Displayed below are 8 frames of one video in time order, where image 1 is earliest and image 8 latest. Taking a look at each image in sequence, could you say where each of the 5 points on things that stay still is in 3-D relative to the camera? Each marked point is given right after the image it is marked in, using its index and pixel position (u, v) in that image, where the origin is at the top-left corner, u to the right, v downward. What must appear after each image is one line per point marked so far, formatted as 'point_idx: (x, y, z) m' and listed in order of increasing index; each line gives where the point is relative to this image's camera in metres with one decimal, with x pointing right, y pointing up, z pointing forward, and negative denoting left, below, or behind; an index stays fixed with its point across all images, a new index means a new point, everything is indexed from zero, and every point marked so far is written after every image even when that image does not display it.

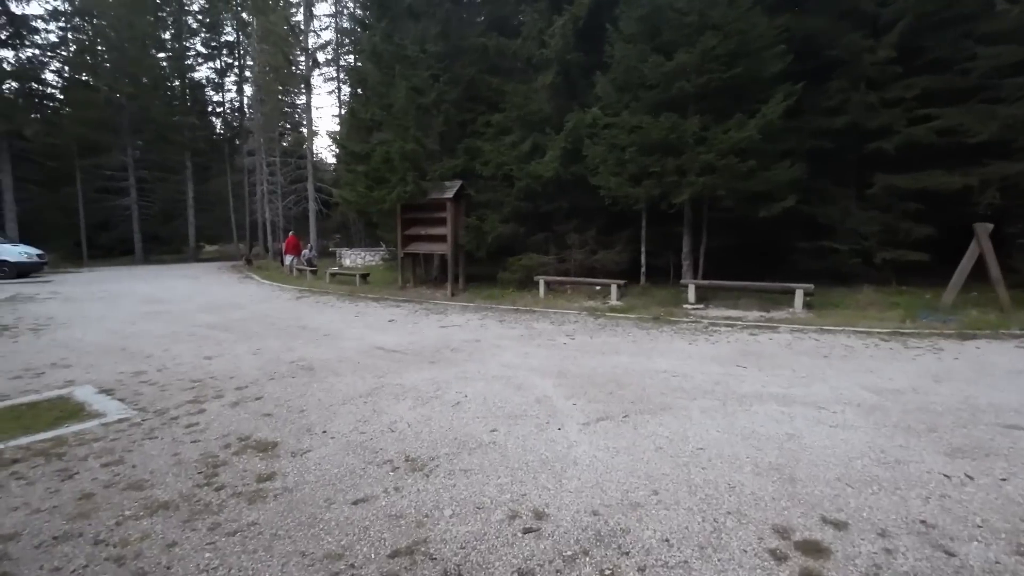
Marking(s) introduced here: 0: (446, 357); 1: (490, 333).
0: (-1.0, -1.1, +7.8) m
1: (-0.4, -0.9, +9.6) m
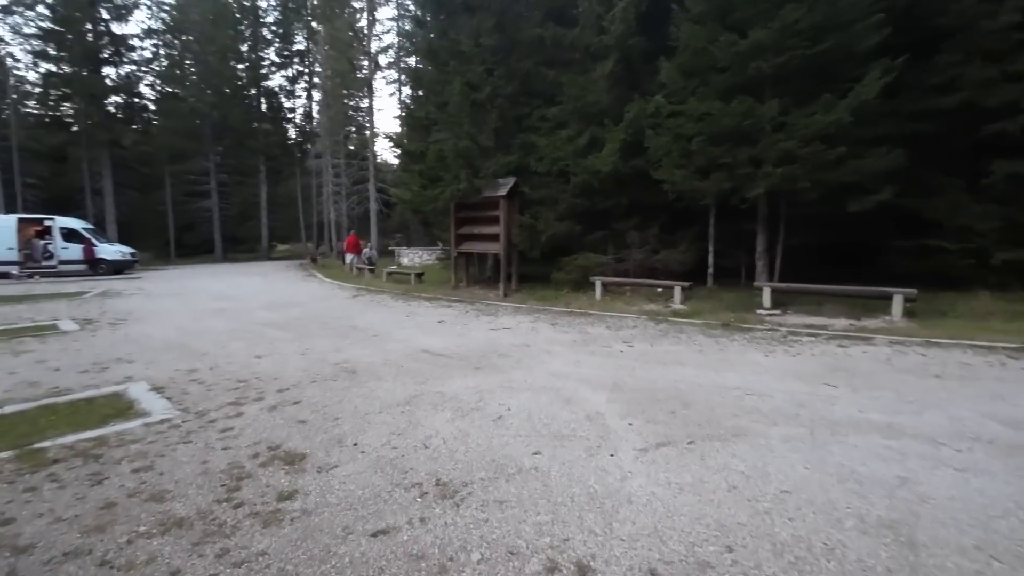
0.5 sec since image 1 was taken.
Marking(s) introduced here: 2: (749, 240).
0: (-0.3, -1.1, +7.3) m
1: (+0.5, -0.9, +9.0) m
2: (+6.6, +1.4, +13.5) m
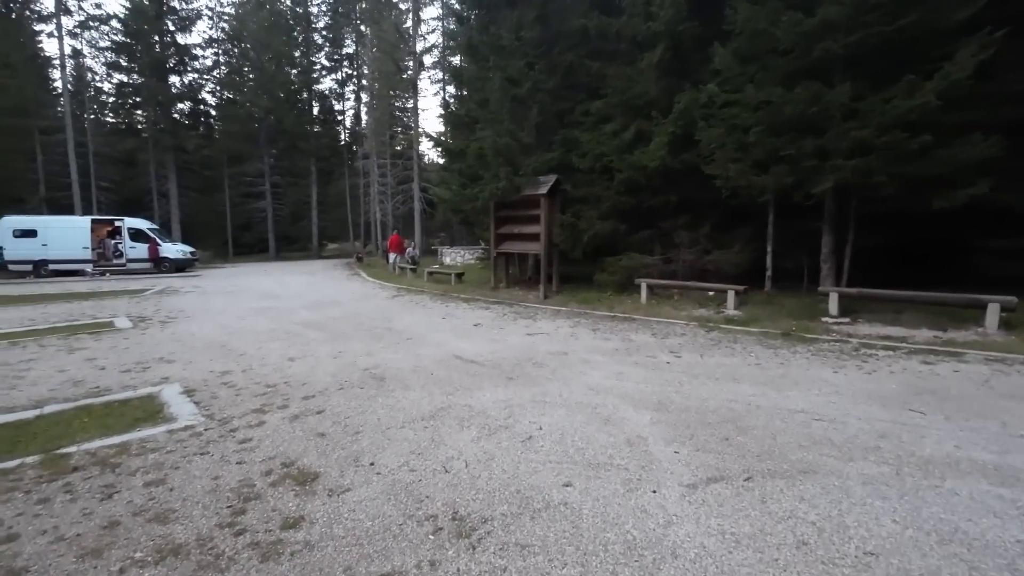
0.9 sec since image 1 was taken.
0: (+0.2, -1.2, +6.9) m
1: (+1.2, -1.0, +8.5) m
2: (+7.7, +1.3, +12.4) m
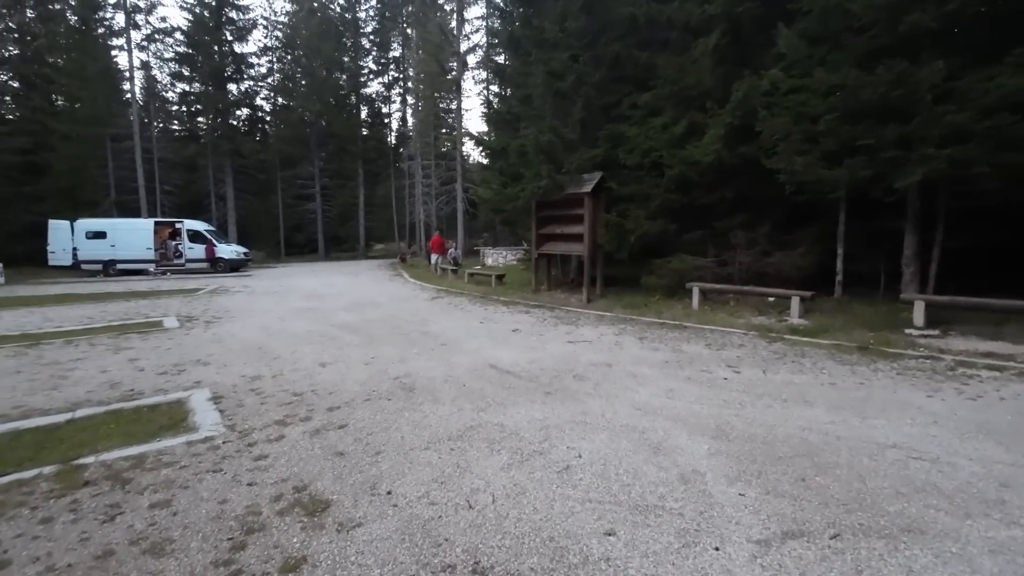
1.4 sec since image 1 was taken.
0: (+0.7, -1.3, +6.3) m
1: (+1.8, -1.1, +7.8) m
2: (+8.7, +1.1, +11.1) m
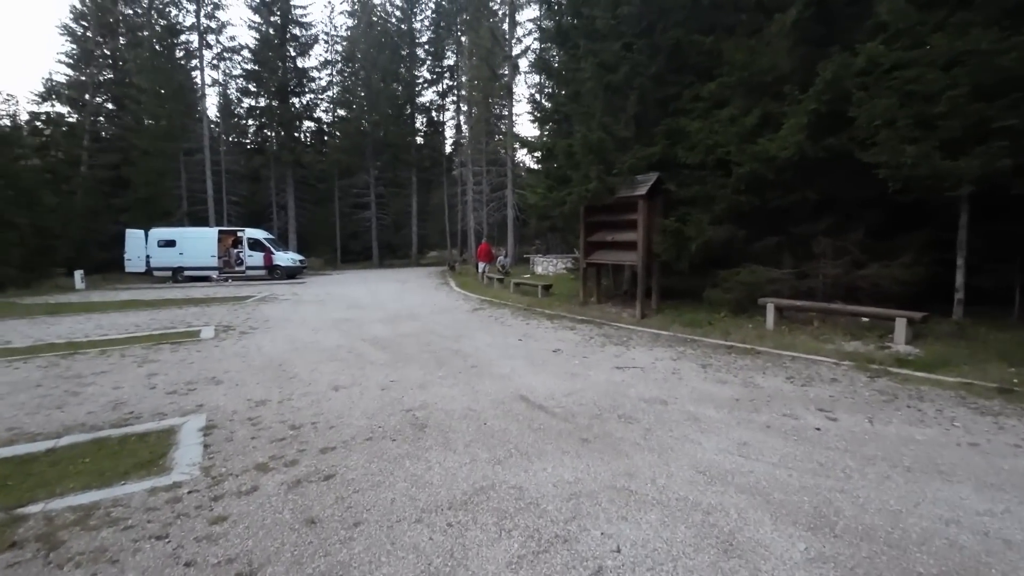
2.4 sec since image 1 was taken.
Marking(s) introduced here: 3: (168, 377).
0: (+1.0, -1.5, +5.1) m
1: (+2.3, -1.3, +6.4) m
2: (+9.5, +0.7, +9.0) m
3: (-5.7, -1.5, +8.1) m
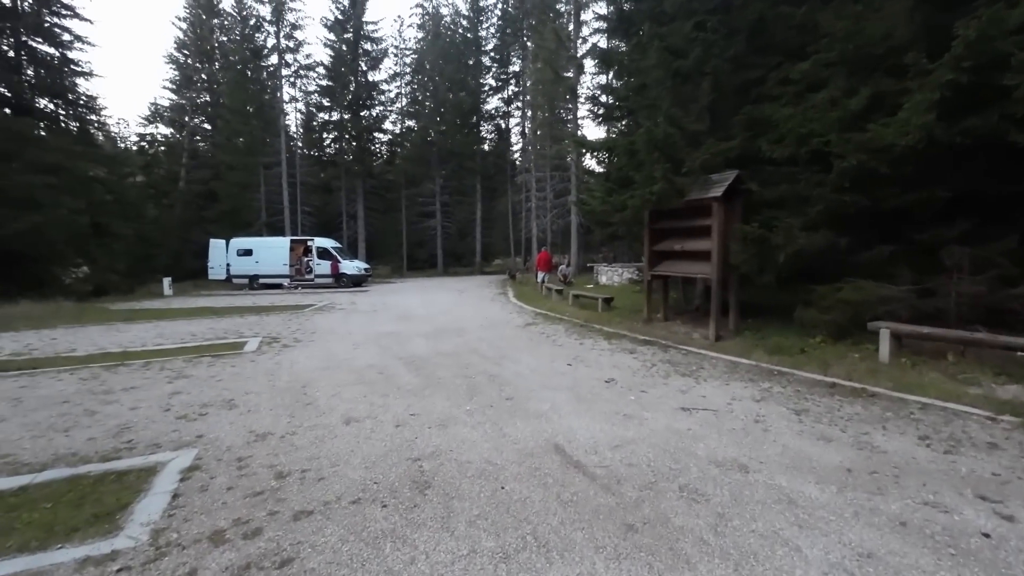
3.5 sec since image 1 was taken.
0: (+1.1, -1.8, +3.7) m
1: (+2.6, -1.6, +4.9) m
2: (+10.1, +0.4, +6.4) m
3: (-5.1, -1.7, +7.6) m
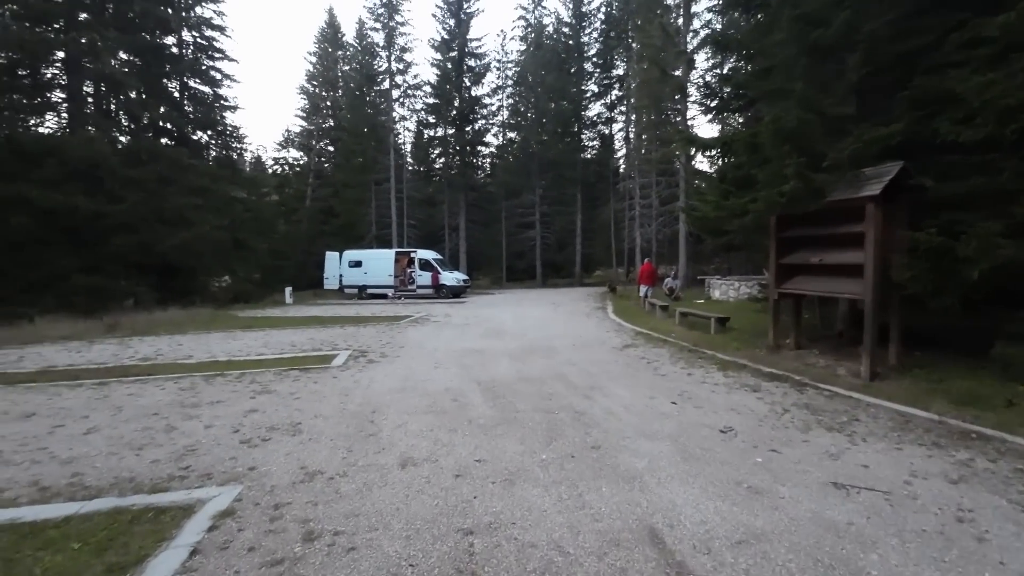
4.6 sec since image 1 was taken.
0: (+1.5, -2.0, +2.2) m
1: (+3.1, -1.9, +3.1) m
2: (+10.8, 0.0, +3.1) m
3: (-3.8, -2.0, +7.4) m
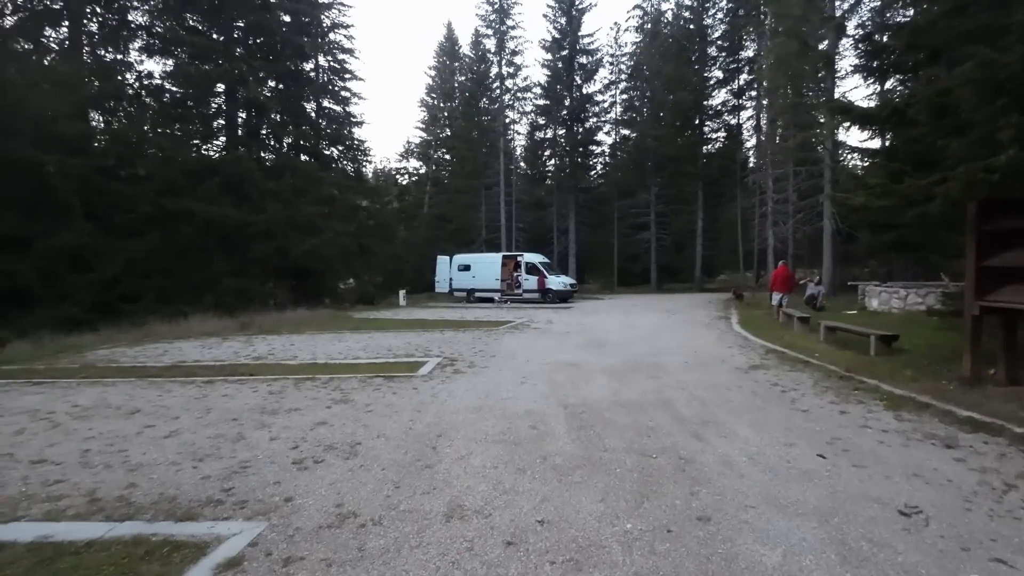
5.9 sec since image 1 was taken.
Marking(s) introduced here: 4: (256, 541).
0: (+1.3, -2.1, +0.7) m
1: (+3.1, -2.0, +1.1) m
2: (+10.6, -0.2, -0.7) m
3: (-2.6, -2.0, +6.9) m
4: (-2.1, -2.1, +4.1) m
